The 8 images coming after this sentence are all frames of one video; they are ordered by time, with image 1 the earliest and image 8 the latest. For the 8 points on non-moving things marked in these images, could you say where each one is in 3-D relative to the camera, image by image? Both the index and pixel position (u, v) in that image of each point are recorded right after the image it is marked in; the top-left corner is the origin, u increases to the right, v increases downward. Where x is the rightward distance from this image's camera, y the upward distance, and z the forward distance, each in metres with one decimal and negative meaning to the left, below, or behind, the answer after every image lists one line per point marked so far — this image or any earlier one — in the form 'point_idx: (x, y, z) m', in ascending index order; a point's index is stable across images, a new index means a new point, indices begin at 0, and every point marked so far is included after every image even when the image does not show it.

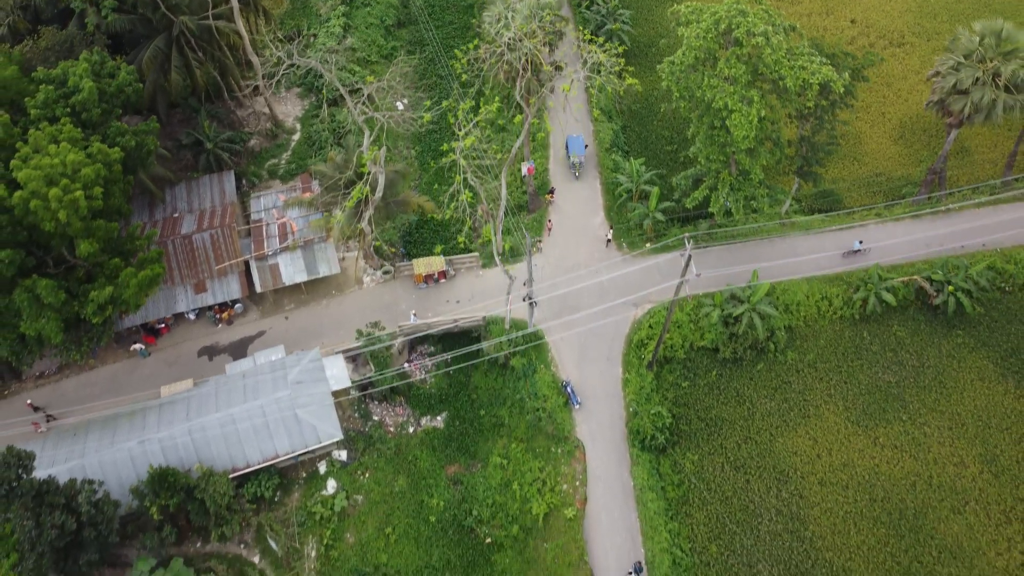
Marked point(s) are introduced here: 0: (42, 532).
0: (-6.9, -3.6, +17.9) m
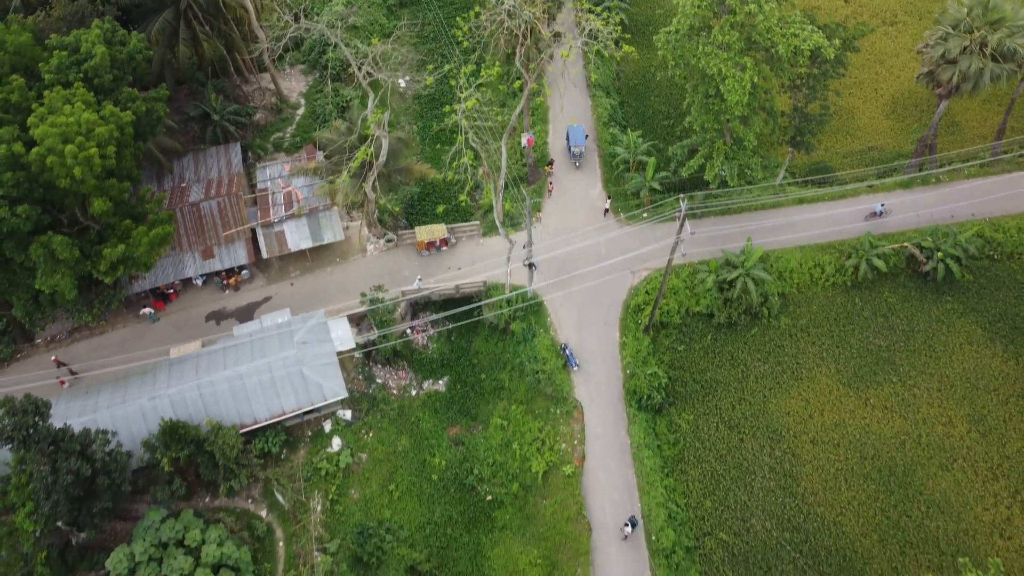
0: (-6.9, -2.9, +18.5) m
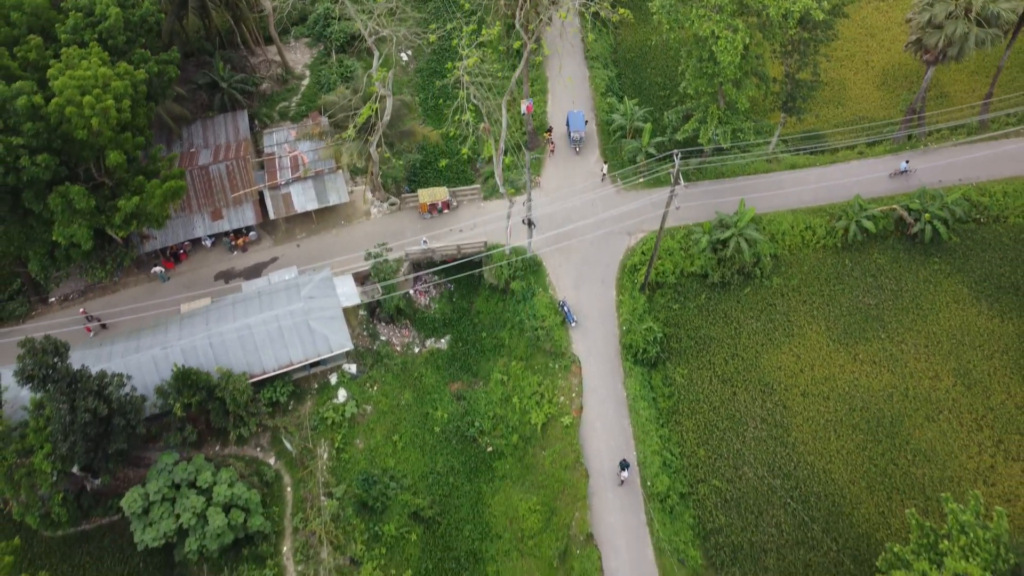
0: (-6.9, -2.0, +19.2) m
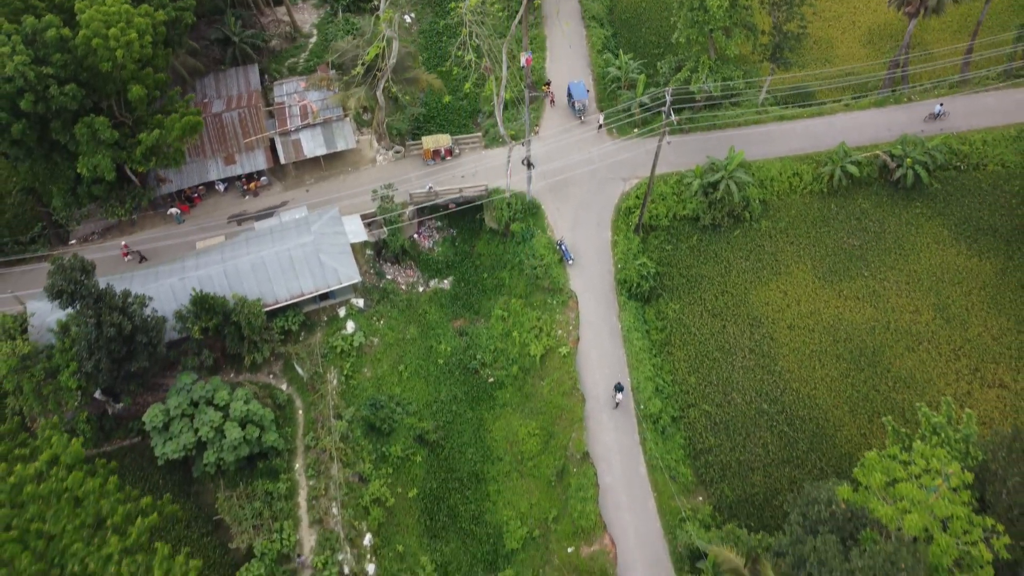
0: (-6.9, -0.7, +20.4) m
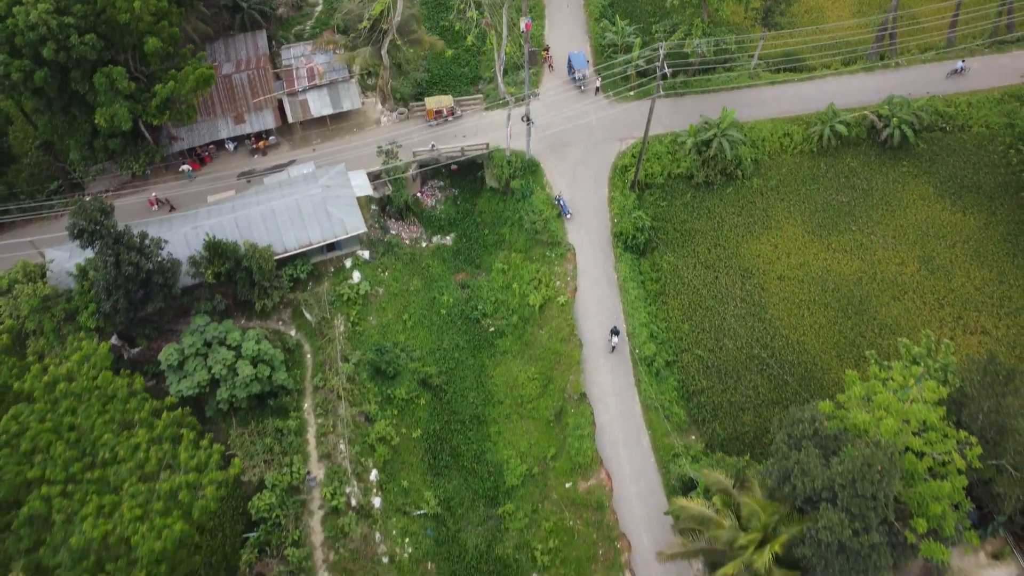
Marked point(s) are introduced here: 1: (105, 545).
0: (-6.9, +0.3, +21.4) m
1: (-4.2, -2.7, +12.7) m
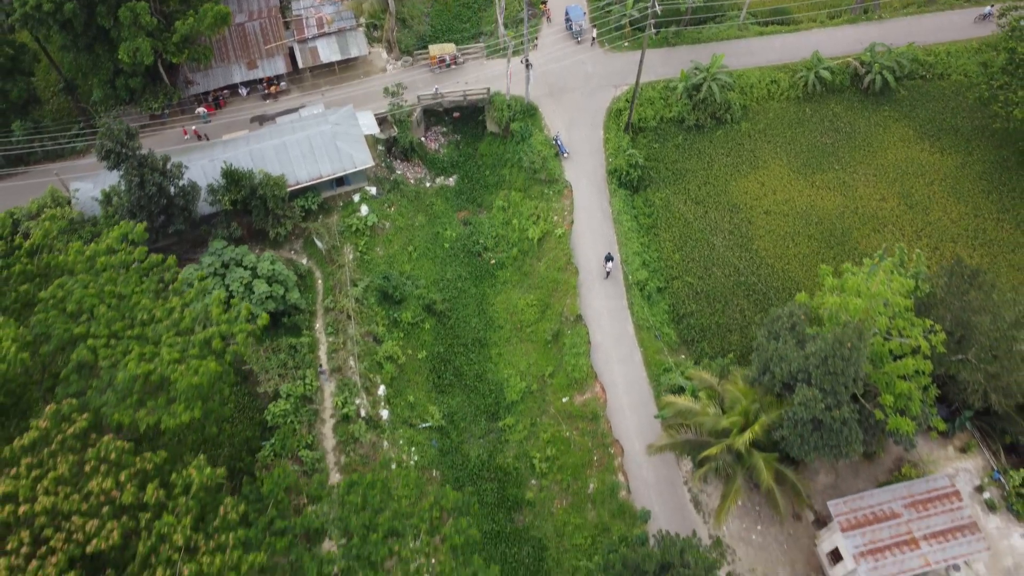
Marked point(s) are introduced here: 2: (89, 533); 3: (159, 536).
0: (-6.9, +1.8, +22.8) m
1: (-4.2, -1.2, +14.1) m
2: (-4.1, -2.4, +11.8) m
3: (-3.5, -2.5, +12.0) m
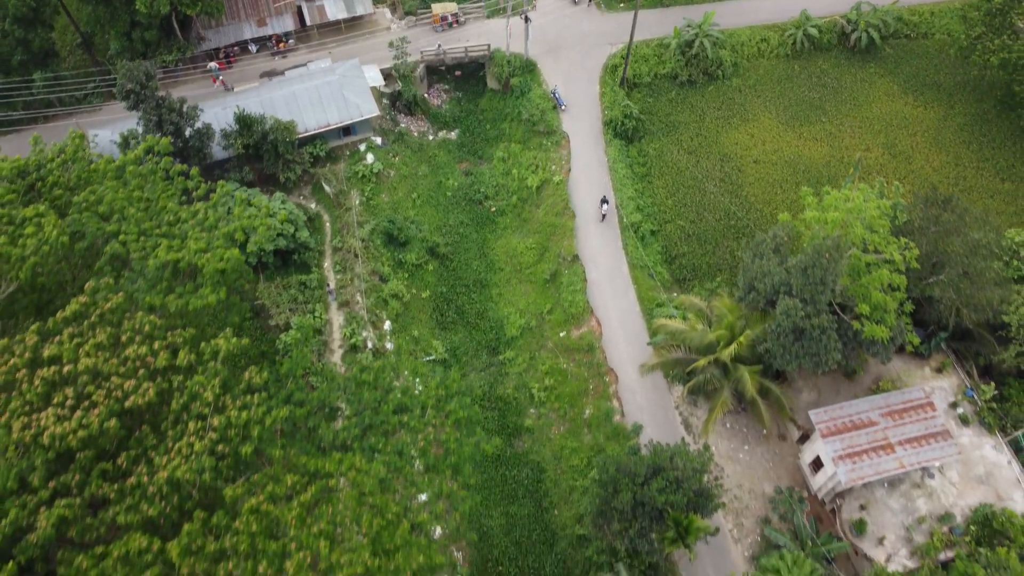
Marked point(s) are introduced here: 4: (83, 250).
0: (-6.9, +3.1, +24.0) m
1: (-4.2, +0.1, +15.3) m
2: (-4.1, -1.1, +13.0) m
3: (-3.5, -1.2, +13.2) m
4: (-5.4, +0.5, +15.4) m
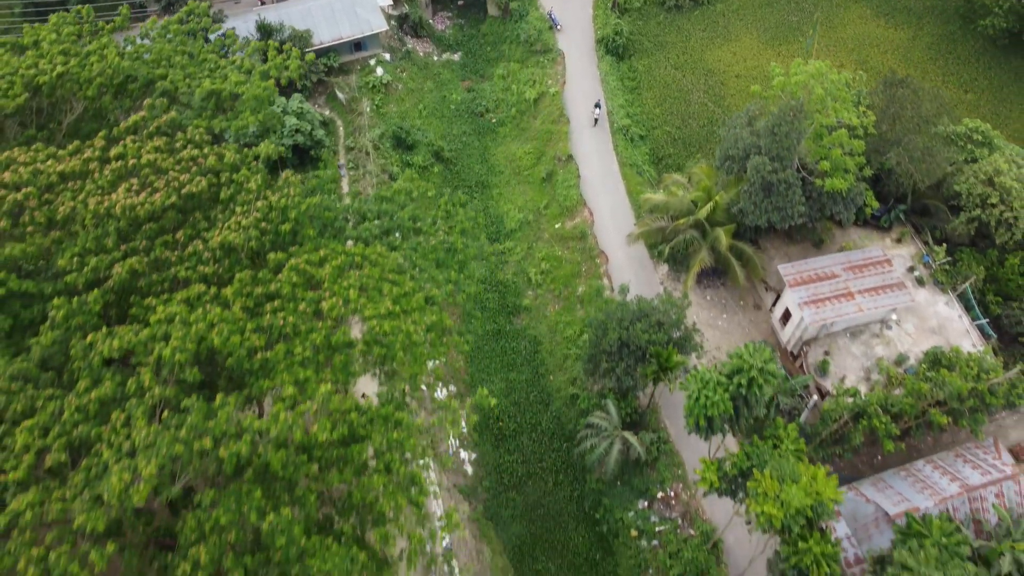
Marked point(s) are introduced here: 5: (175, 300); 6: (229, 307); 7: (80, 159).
0: (-6.9, +5.5, +26.2) m
1: (-4.2, +2.6, +17.5) m
2: (-4.1, +1.3, +15.2) m
3: (-3.5, +1.3, +15.4) m
4: (-5.5, +2.9, +17.6) m
5: (-3.7, -0.1, +13.4) m
6: (-3.2, -0.2, +13.6) m
7: (-5.3, +1.6, +15.0) m
